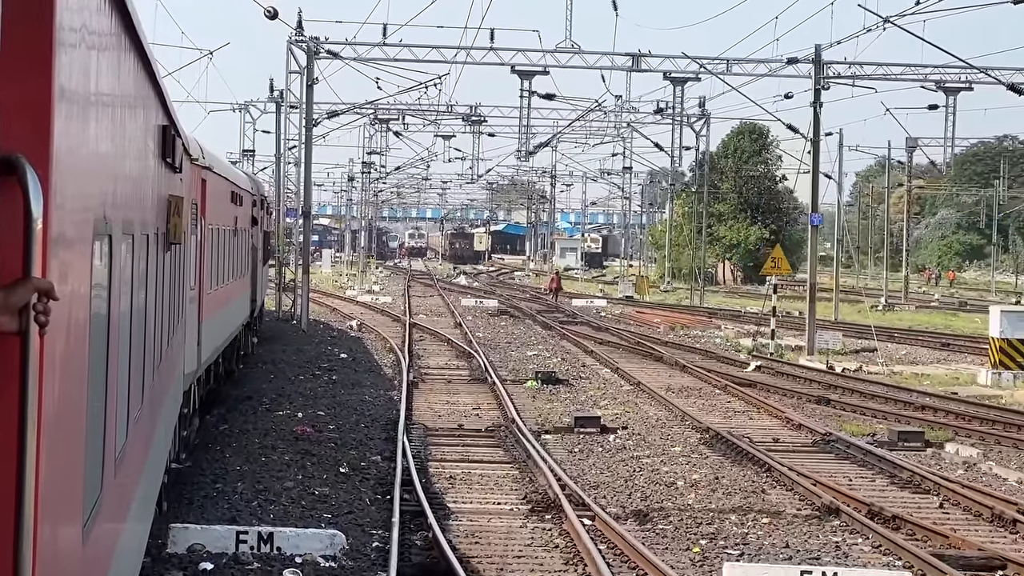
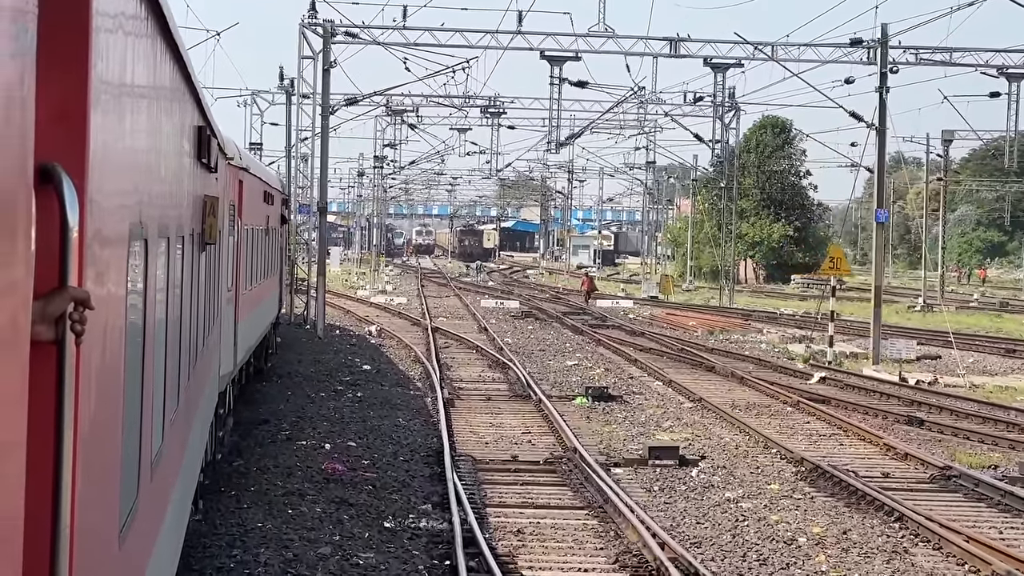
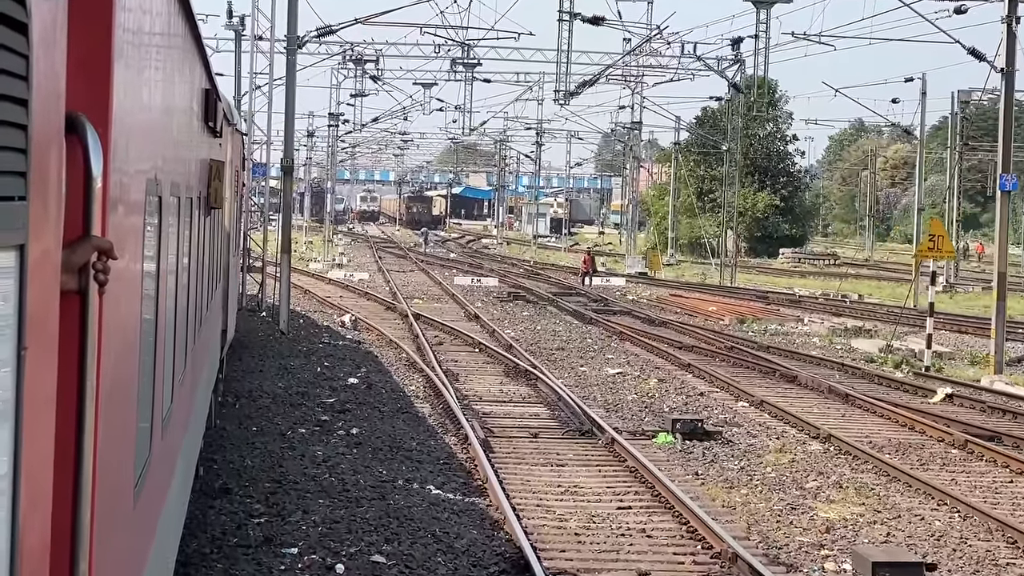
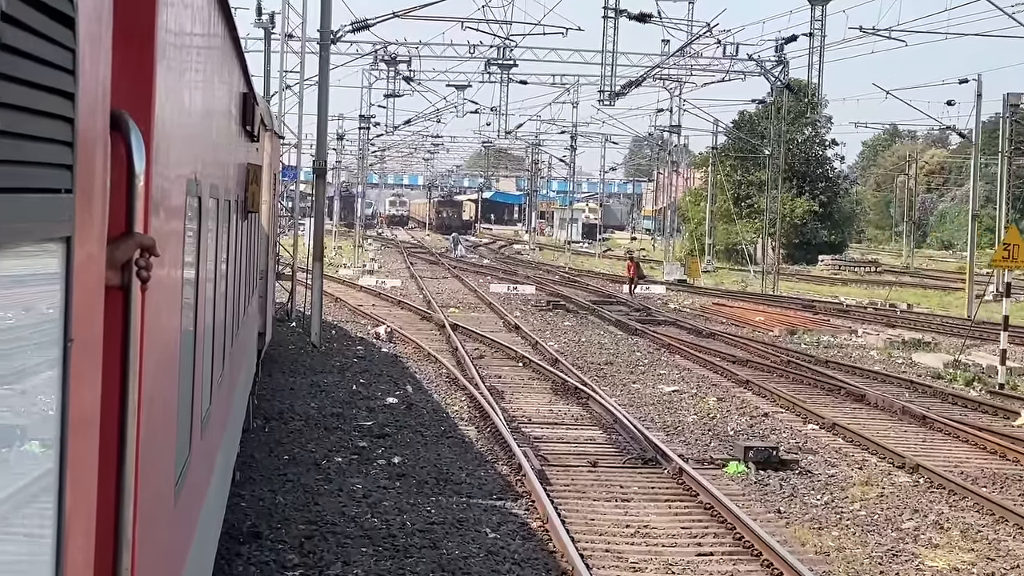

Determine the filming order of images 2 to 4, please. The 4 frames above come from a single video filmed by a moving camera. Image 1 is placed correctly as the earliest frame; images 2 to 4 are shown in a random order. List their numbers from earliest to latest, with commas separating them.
2, 3, 4
